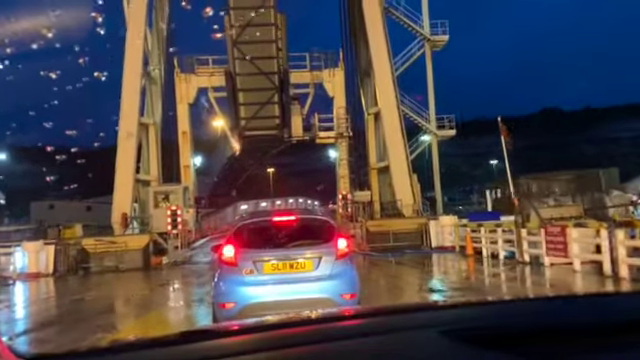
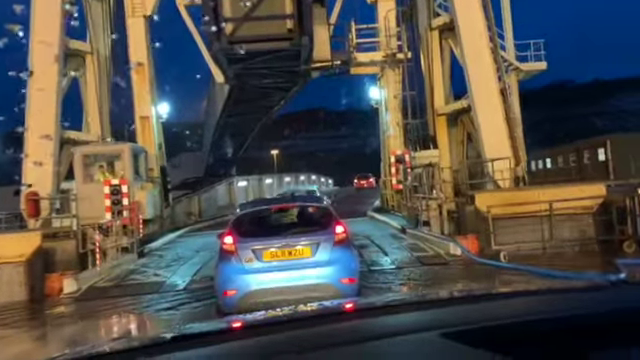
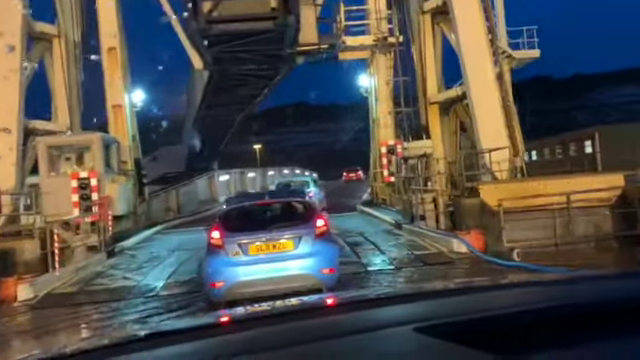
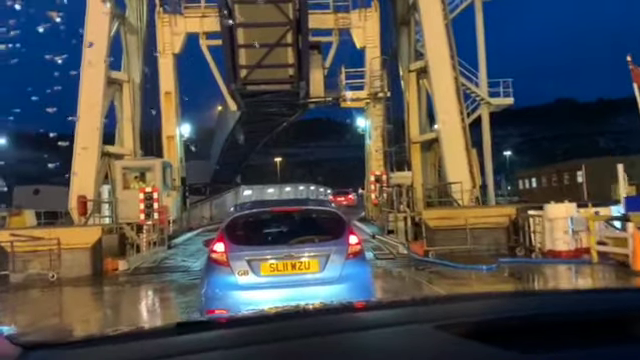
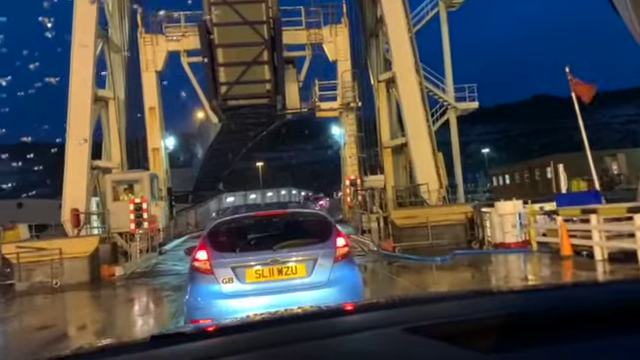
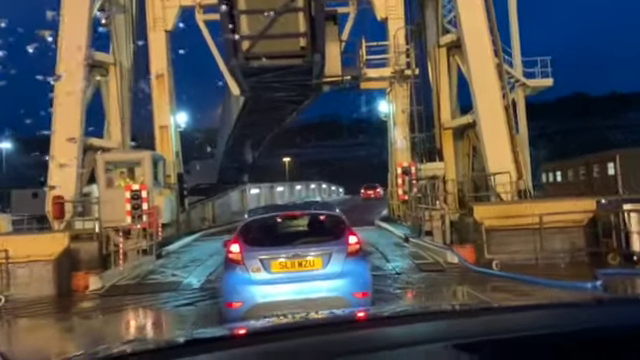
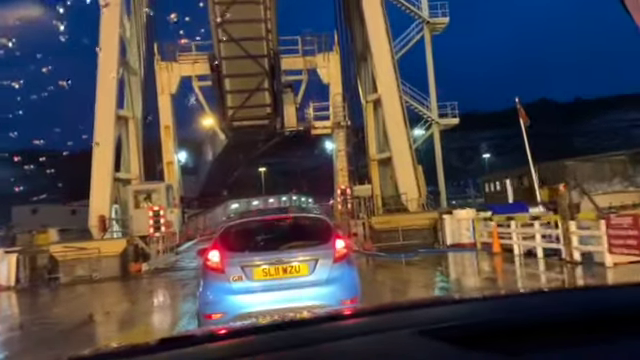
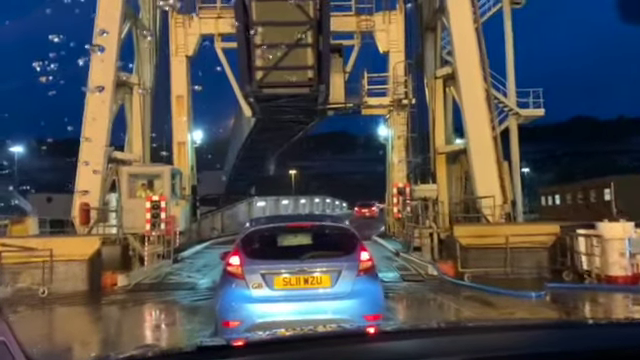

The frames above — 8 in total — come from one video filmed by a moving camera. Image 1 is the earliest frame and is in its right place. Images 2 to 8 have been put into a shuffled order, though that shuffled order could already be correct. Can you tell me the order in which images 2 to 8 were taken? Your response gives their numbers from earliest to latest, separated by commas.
7, 5, 4, 8, 6, 2, 3
